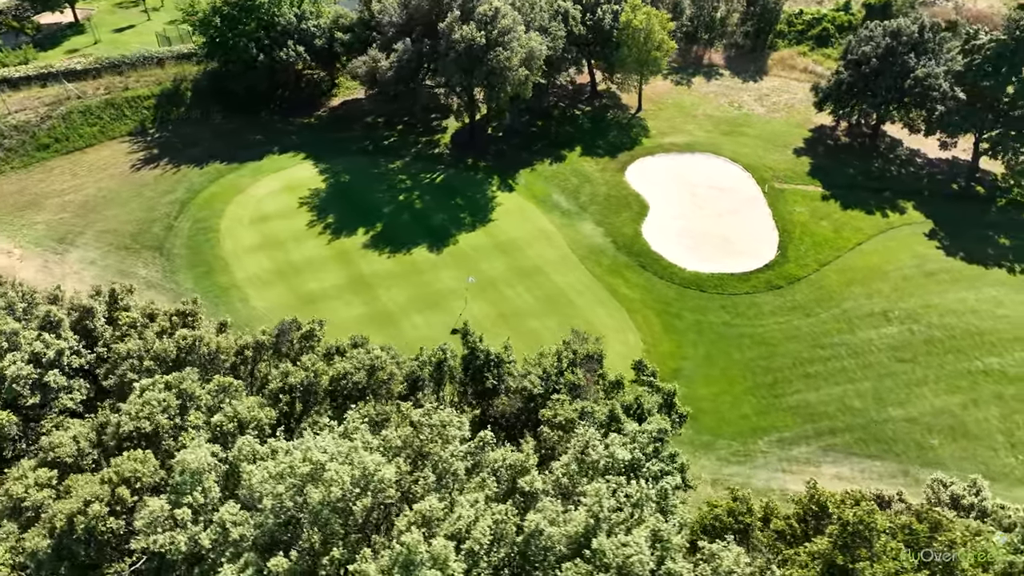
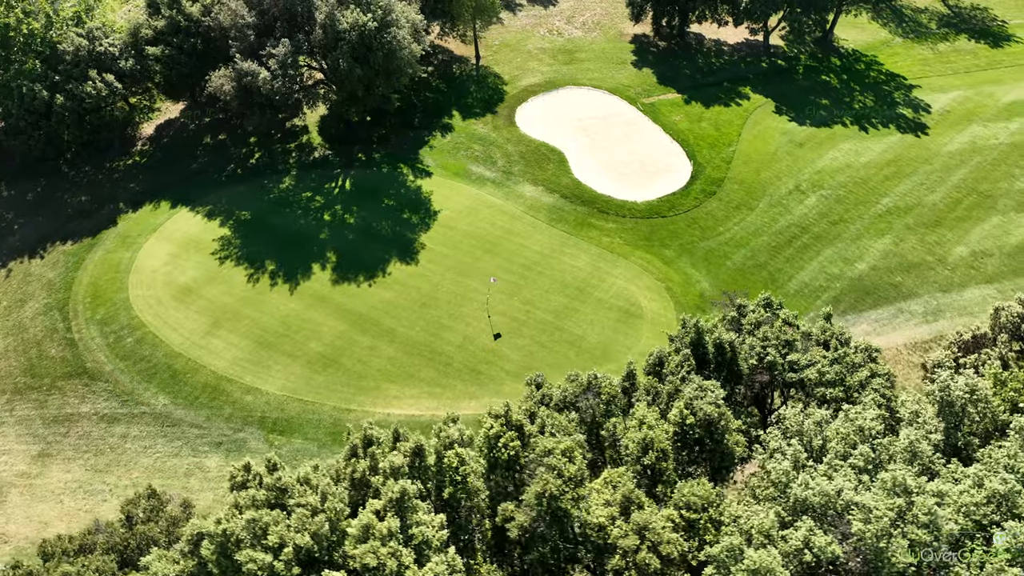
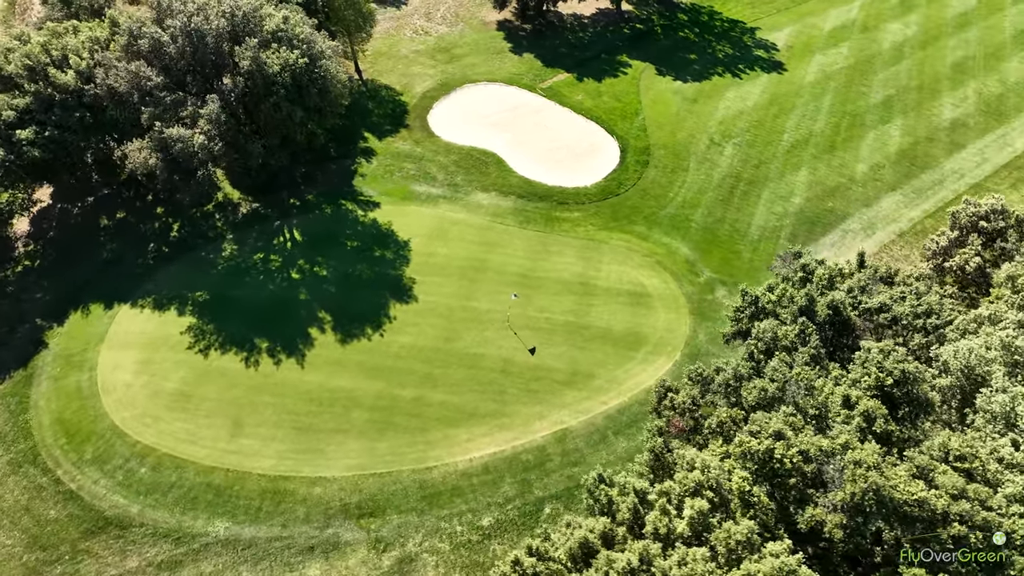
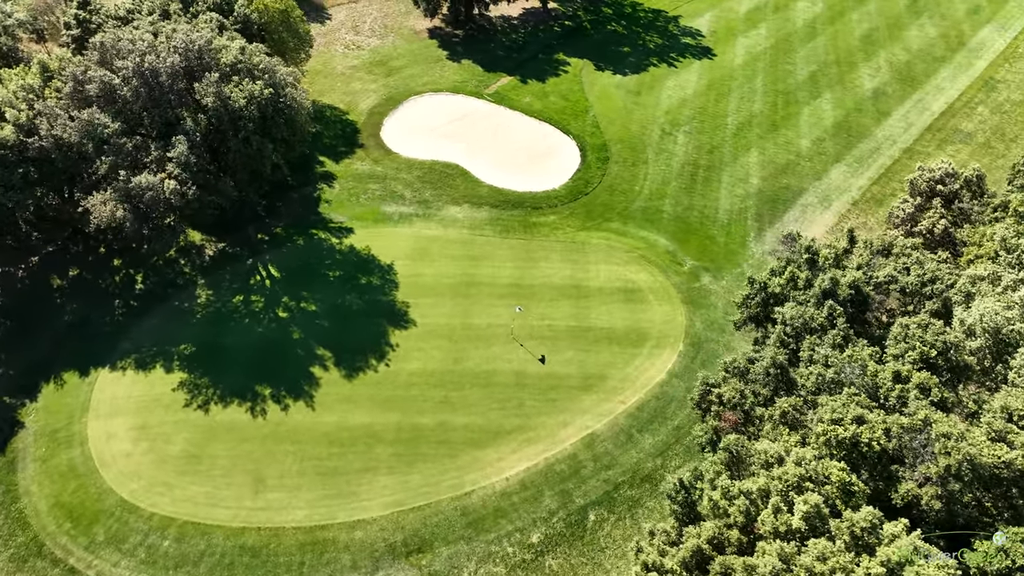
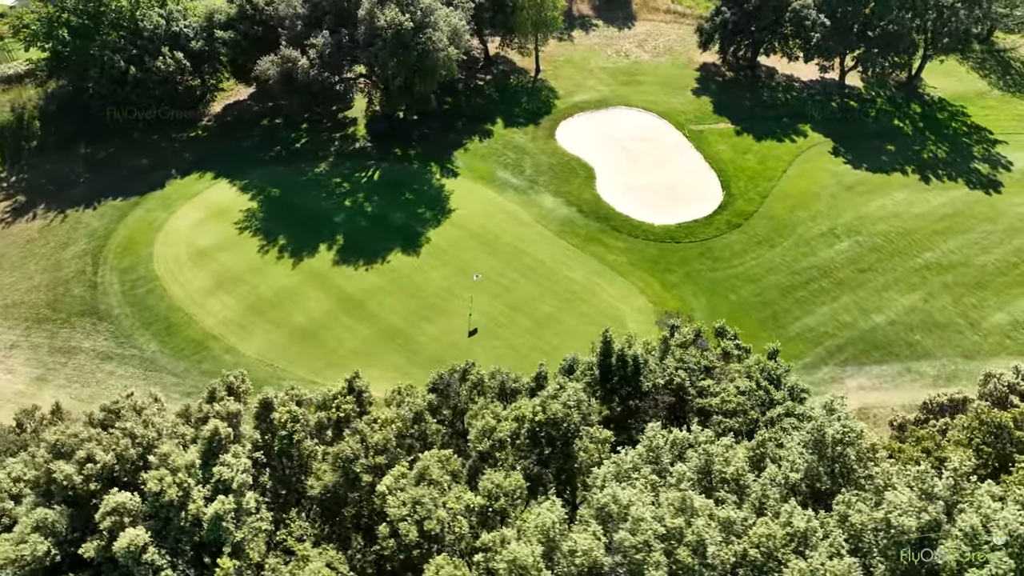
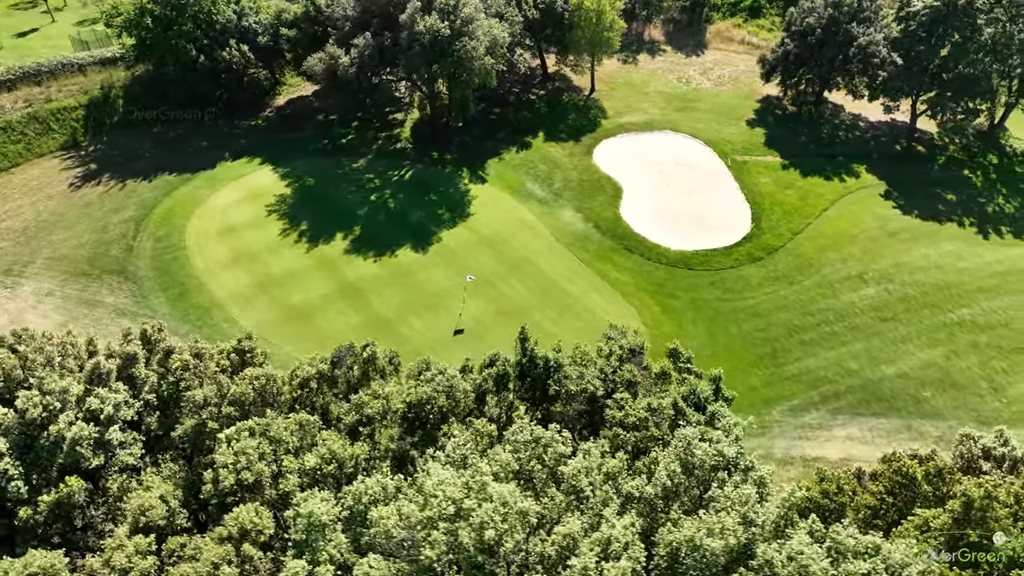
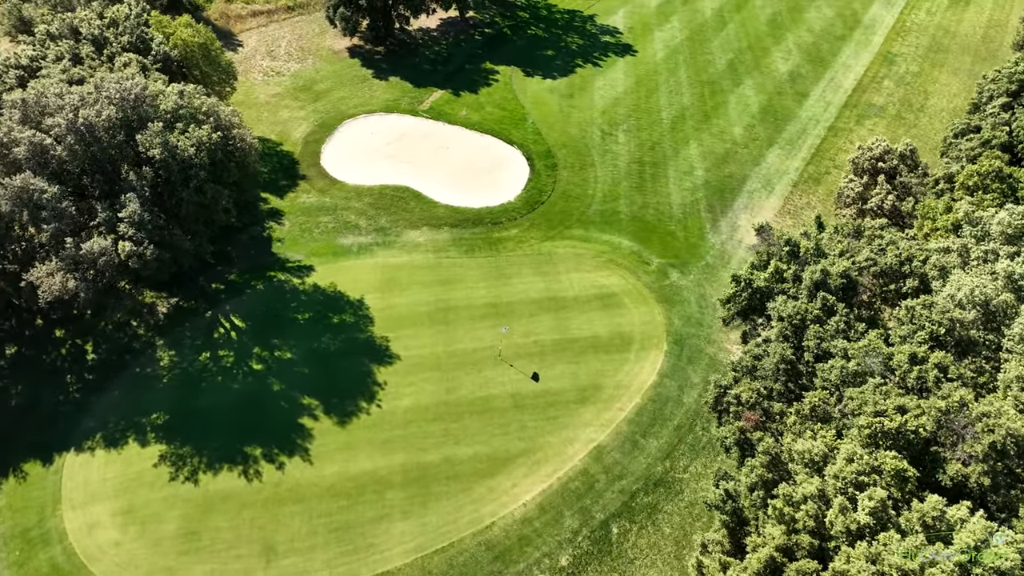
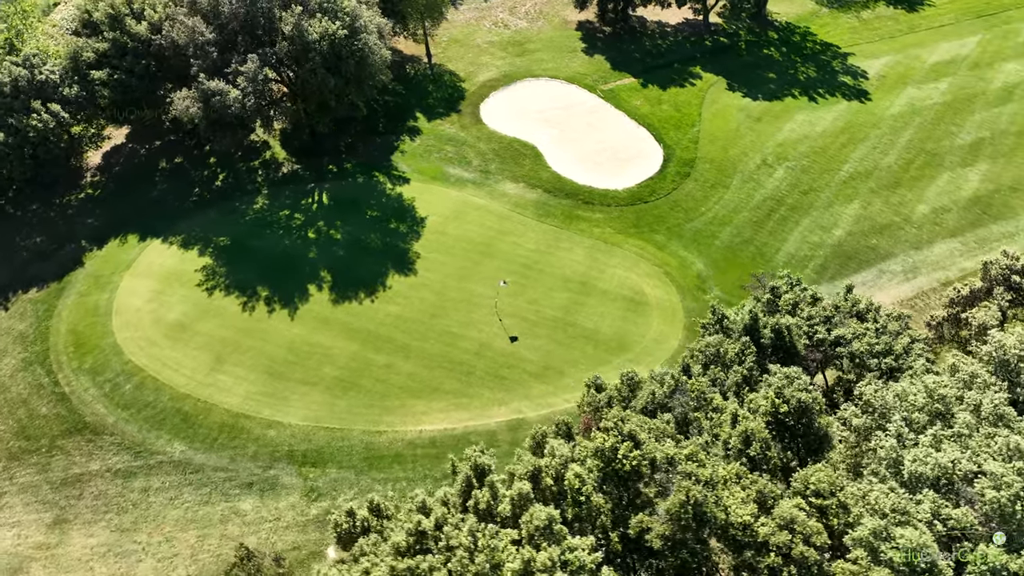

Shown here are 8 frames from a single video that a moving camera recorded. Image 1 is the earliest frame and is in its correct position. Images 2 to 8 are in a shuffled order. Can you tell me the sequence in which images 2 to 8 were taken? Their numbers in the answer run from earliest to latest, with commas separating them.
6, 5, 2, 8, 3, 4, 7
